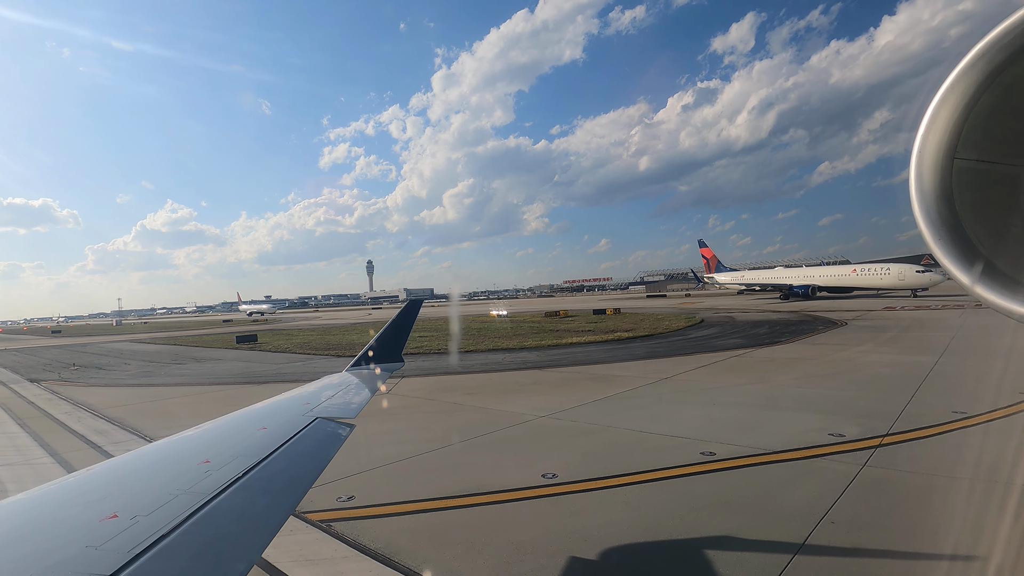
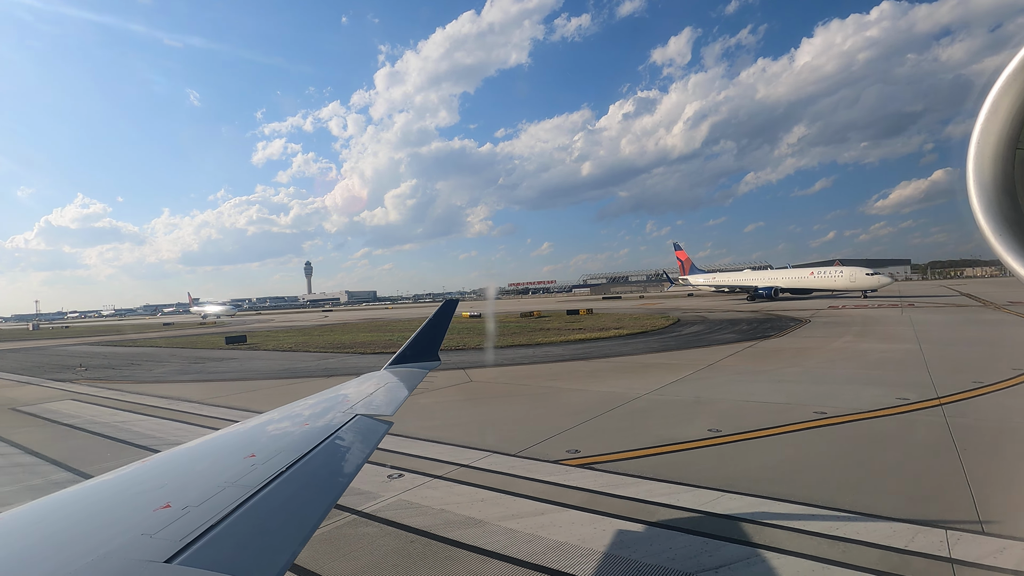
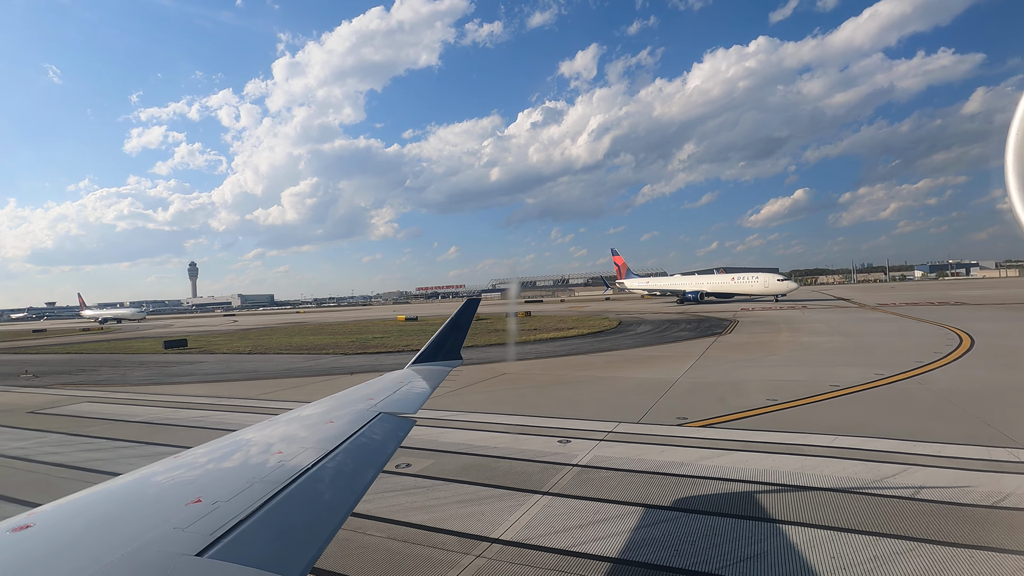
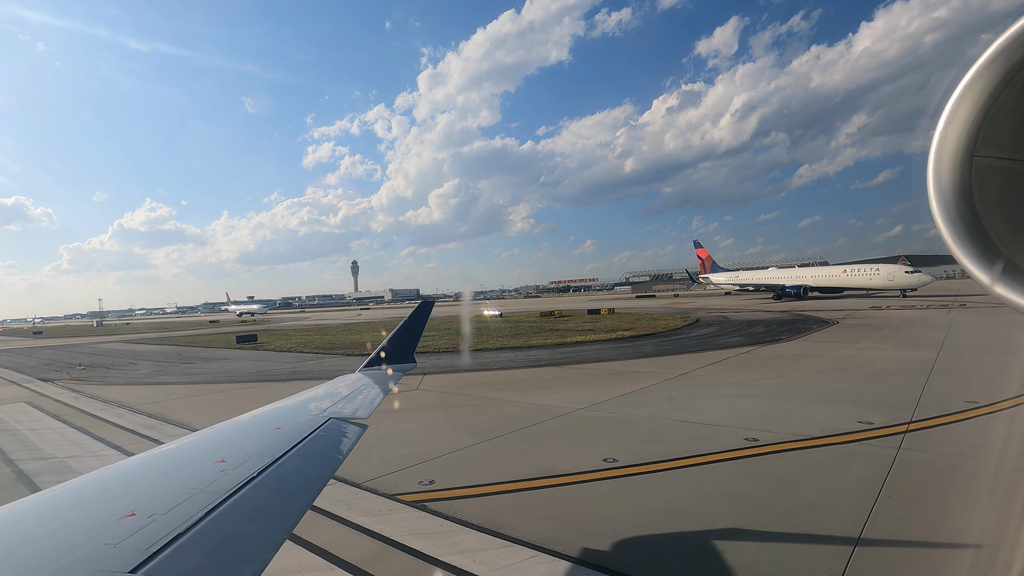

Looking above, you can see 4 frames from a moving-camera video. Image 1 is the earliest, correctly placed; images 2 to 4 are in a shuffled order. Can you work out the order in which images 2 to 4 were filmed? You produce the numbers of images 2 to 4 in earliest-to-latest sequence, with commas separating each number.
4, 2, 3
